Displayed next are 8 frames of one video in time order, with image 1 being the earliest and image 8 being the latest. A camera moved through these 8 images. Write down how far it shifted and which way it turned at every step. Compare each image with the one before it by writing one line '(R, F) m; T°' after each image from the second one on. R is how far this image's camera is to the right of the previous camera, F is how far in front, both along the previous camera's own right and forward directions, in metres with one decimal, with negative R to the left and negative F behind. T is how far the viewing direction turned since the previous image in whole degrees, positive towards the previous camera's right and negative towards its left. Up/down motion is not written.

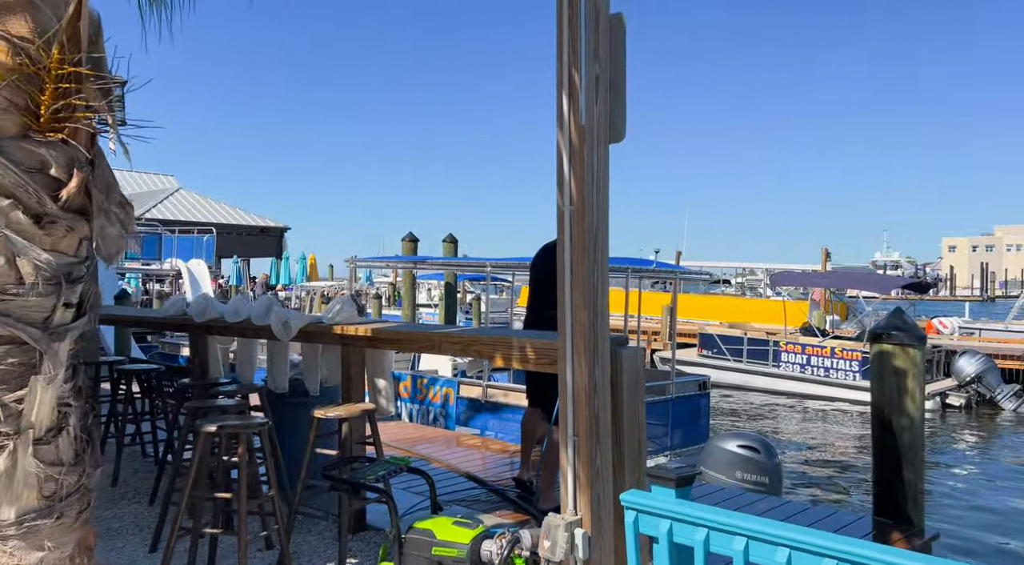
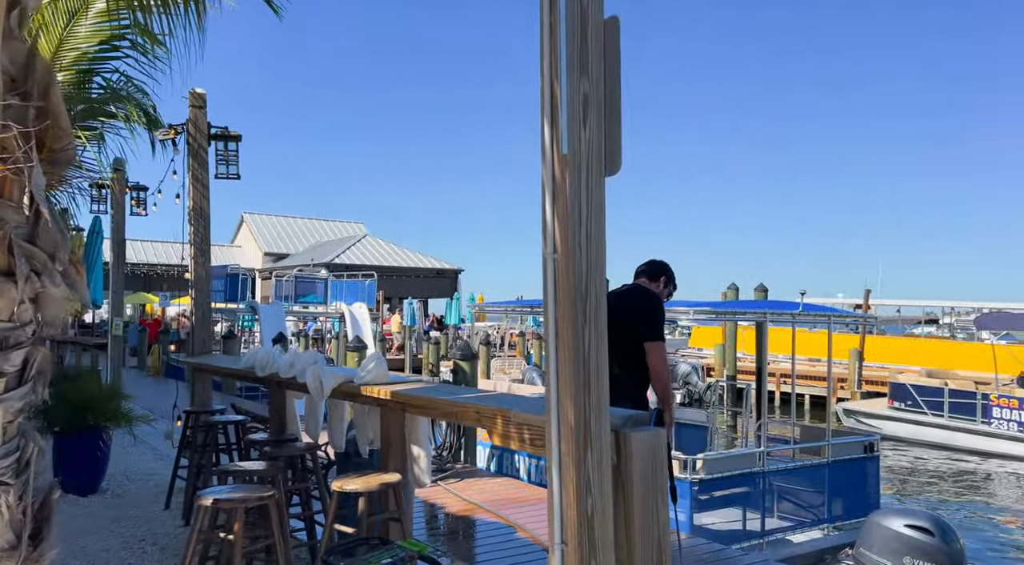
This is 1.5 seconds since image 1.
(+0.6, +0.6) m; -13°
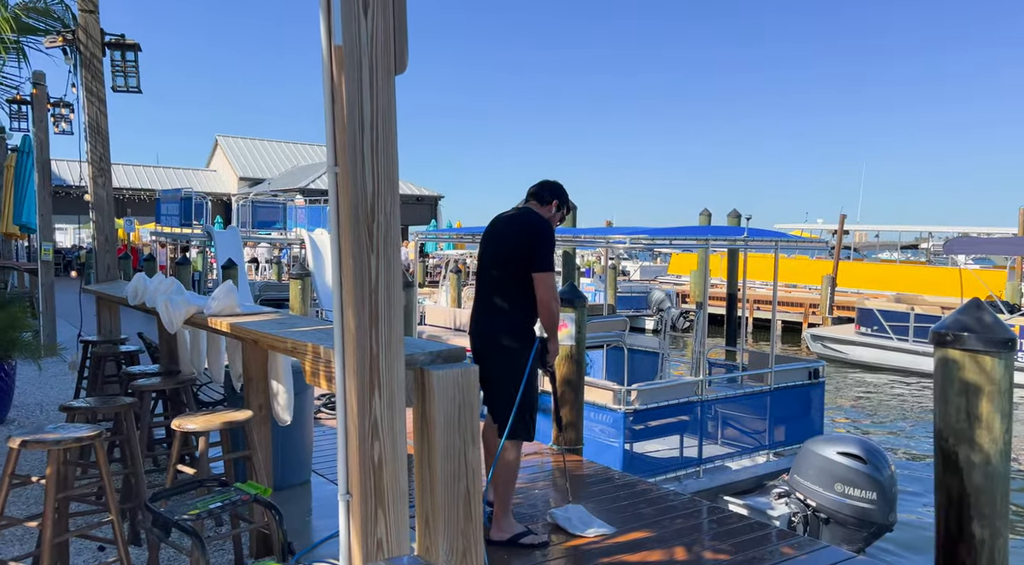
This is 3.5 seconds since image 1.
(+0.5, +0.3) m; 0°
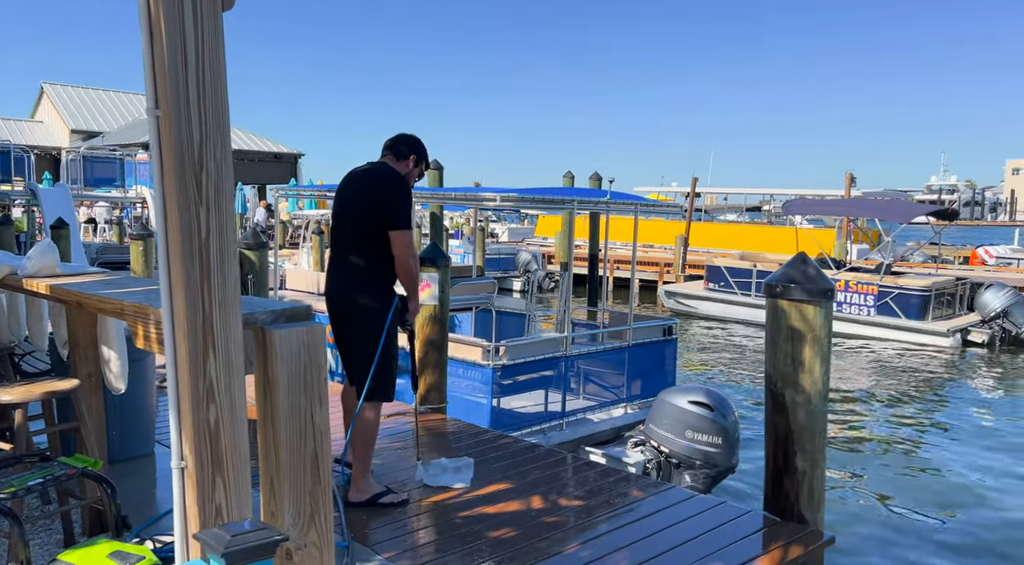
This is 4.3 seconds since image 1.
(+0.1, +0.1) m; +9°
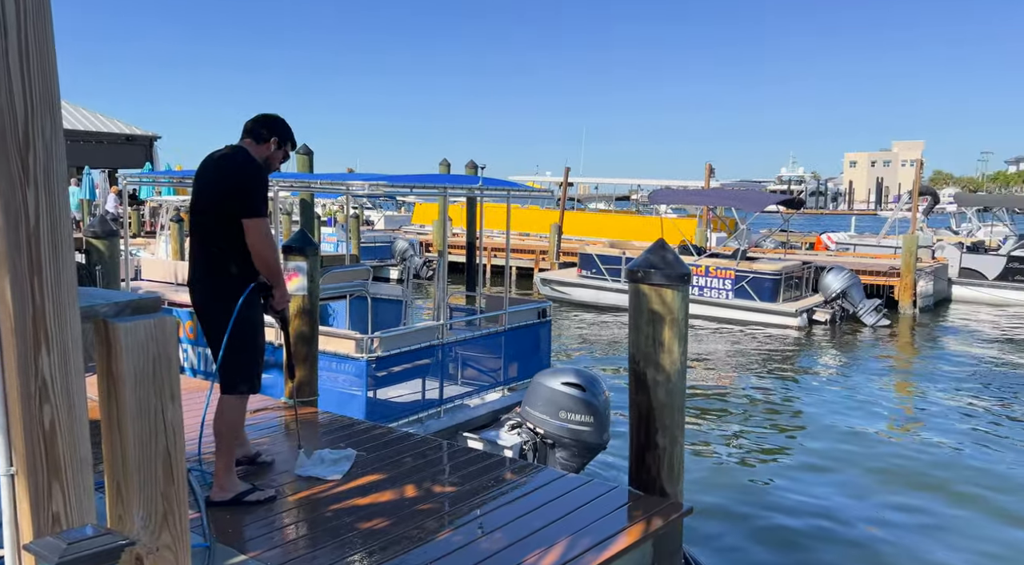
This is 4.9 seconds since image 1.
(0.0, 0.0) m; +8°
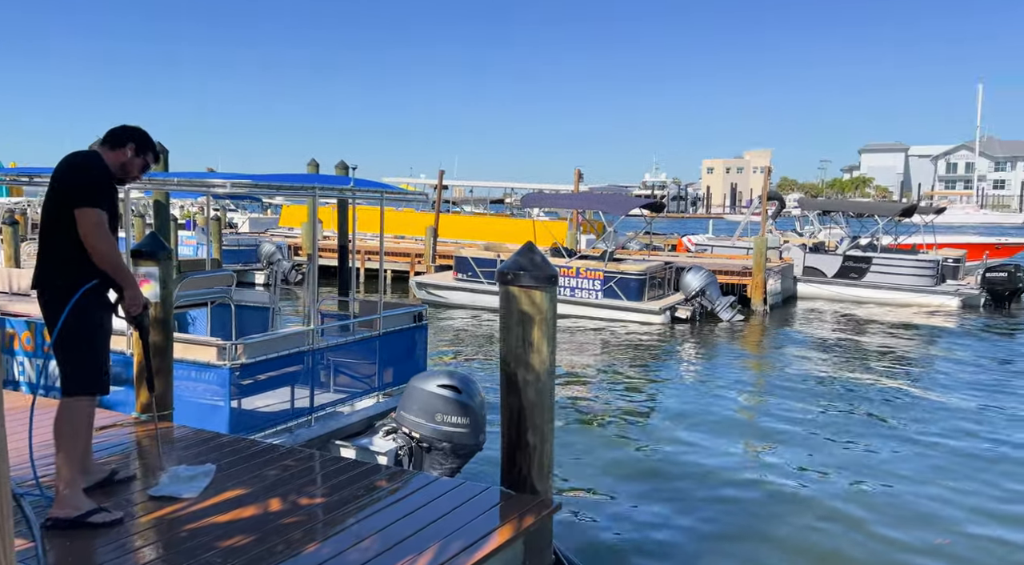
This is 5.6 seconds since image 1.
(0.0, +0.1) m; +8°
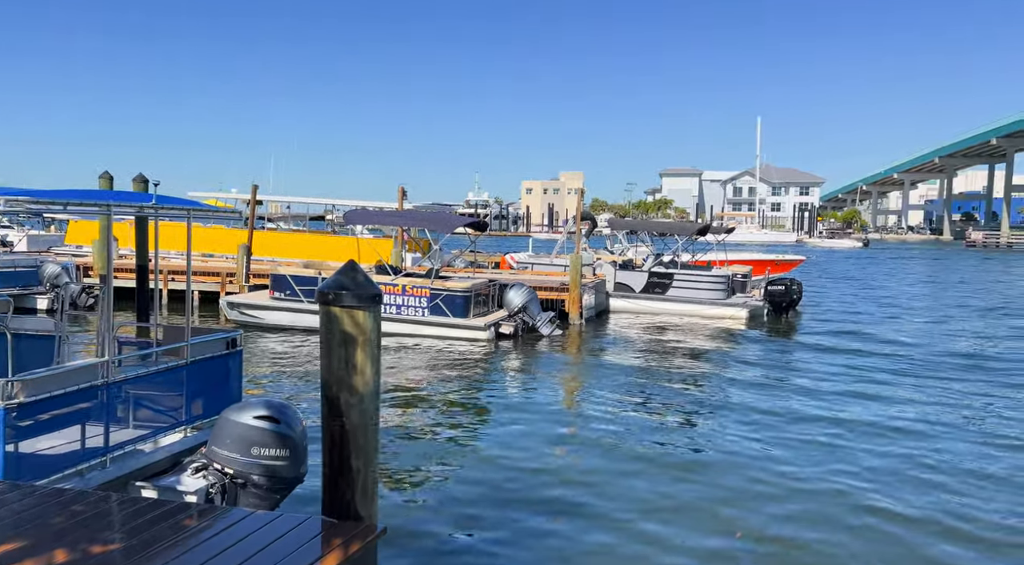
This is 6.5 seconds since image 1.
(0.0, +0.3) m; +11°
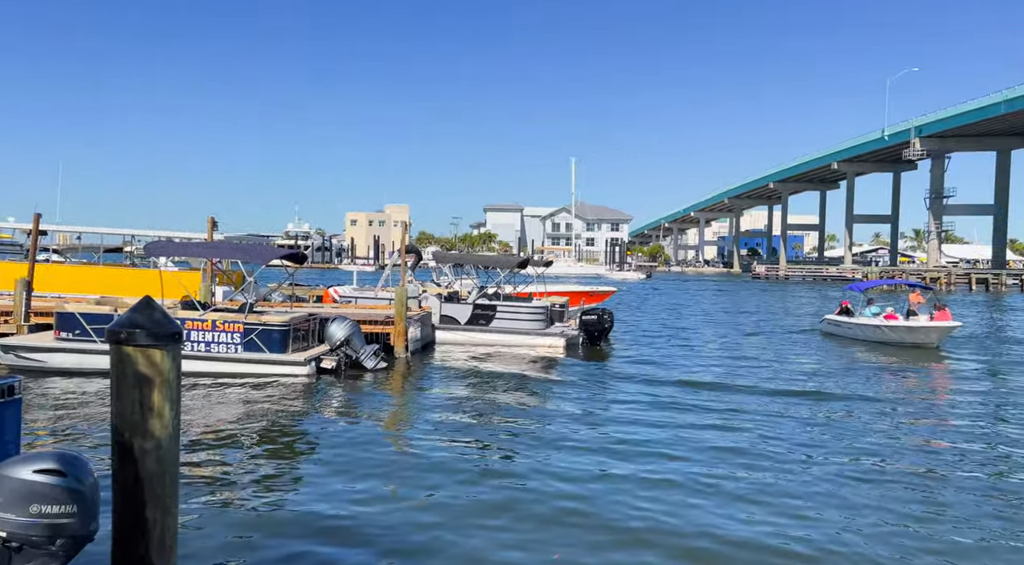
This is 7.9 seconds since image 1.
(+0.1, +0.2) m; +11°
